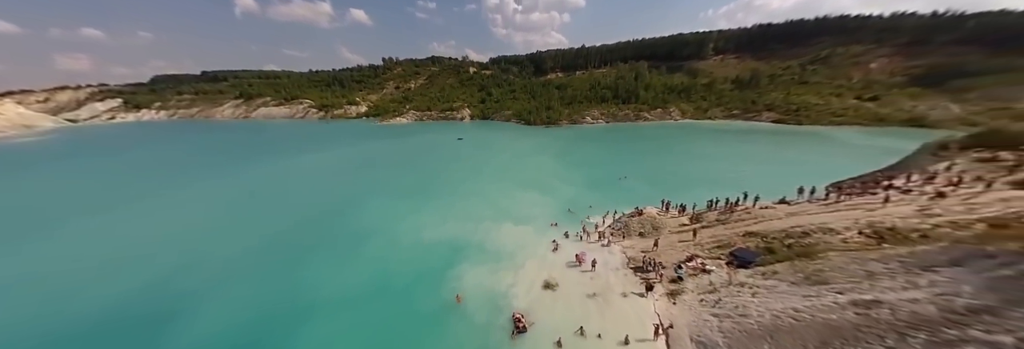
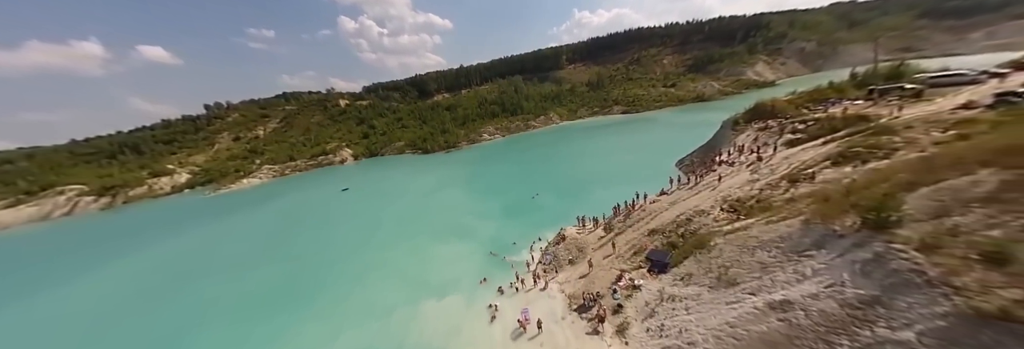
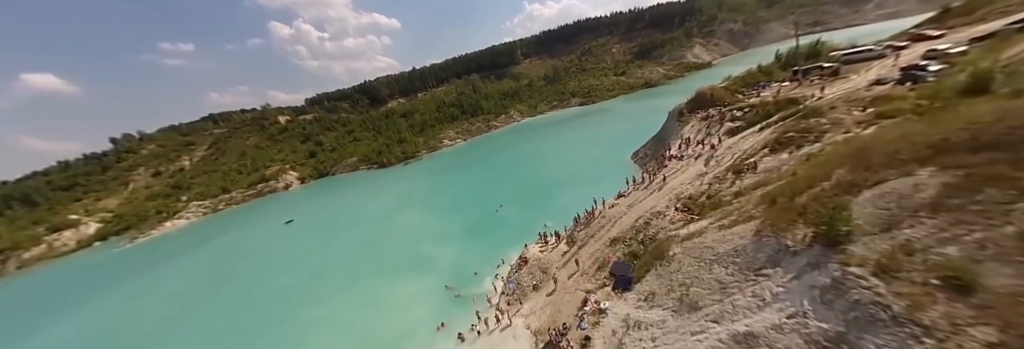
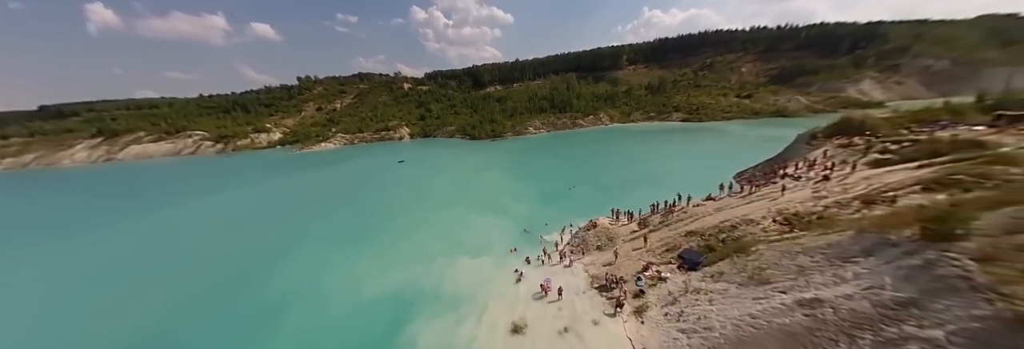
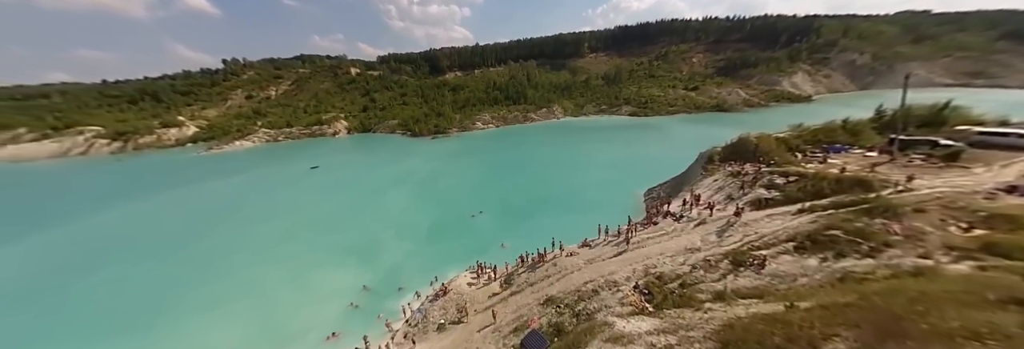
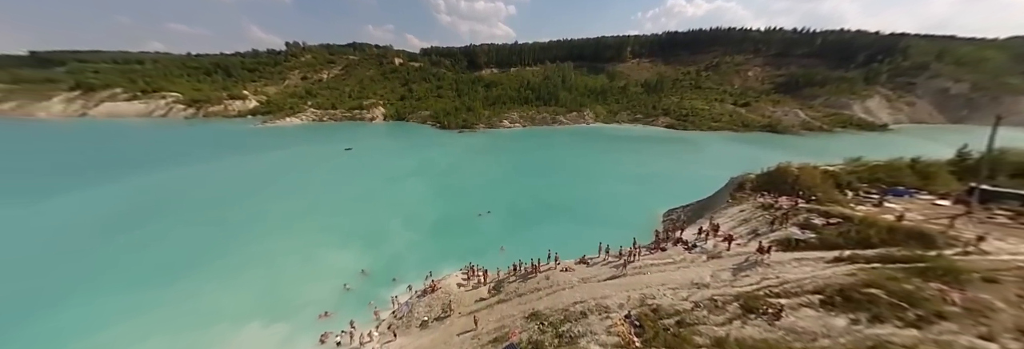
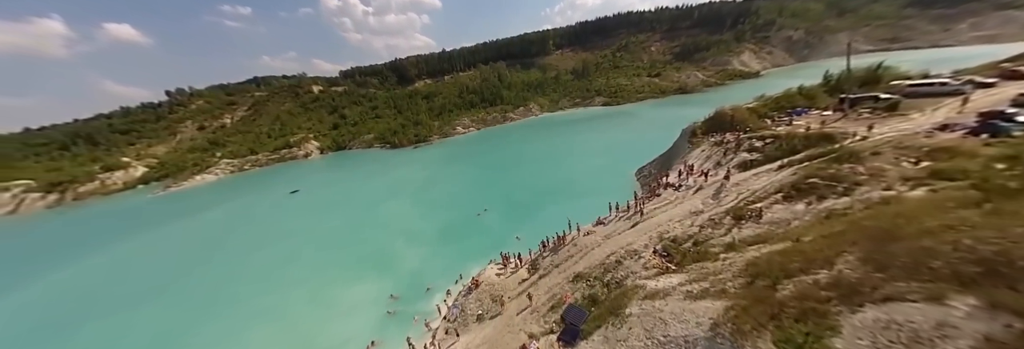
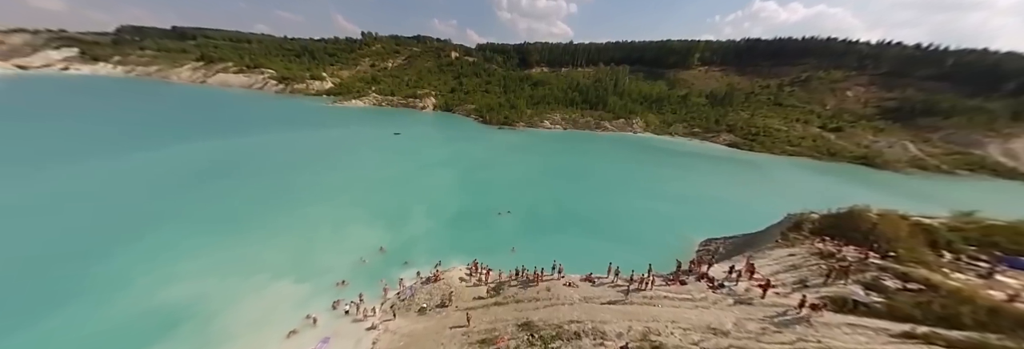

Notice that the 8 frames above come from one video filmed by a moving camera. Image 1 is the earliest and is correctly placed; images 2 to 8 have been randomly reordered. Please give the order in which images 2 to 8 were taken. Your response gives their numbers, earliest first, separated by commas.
4, 2, 3, 7, 5, 6, 8
